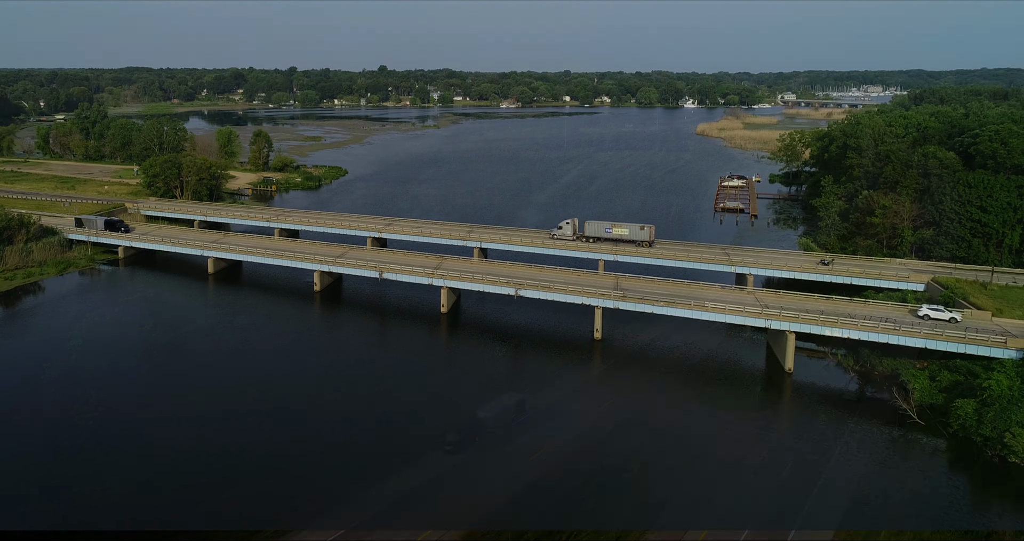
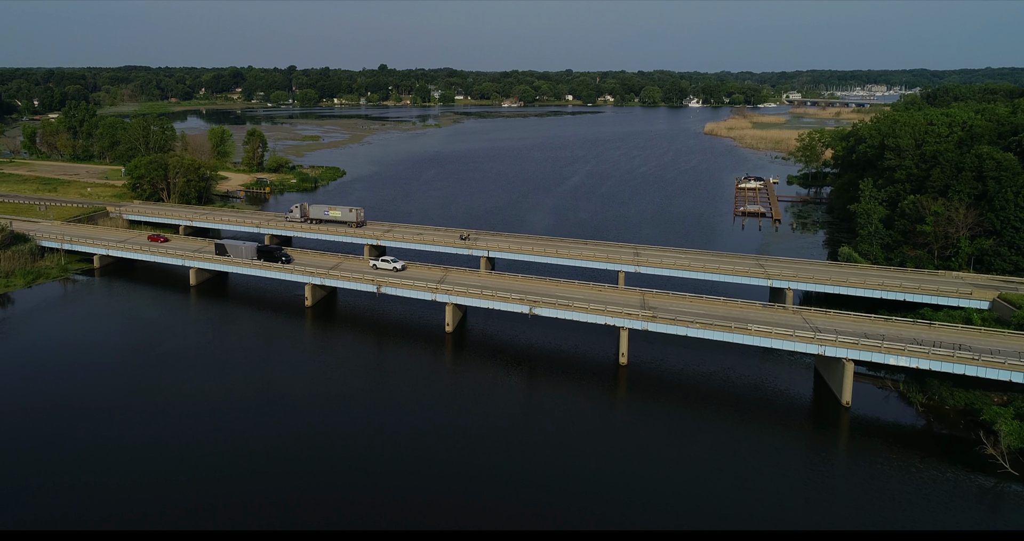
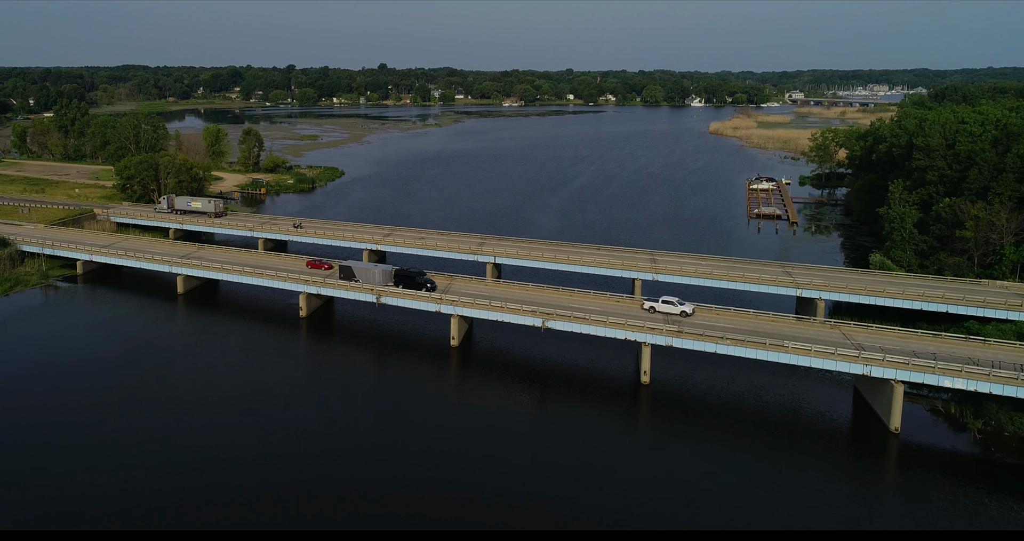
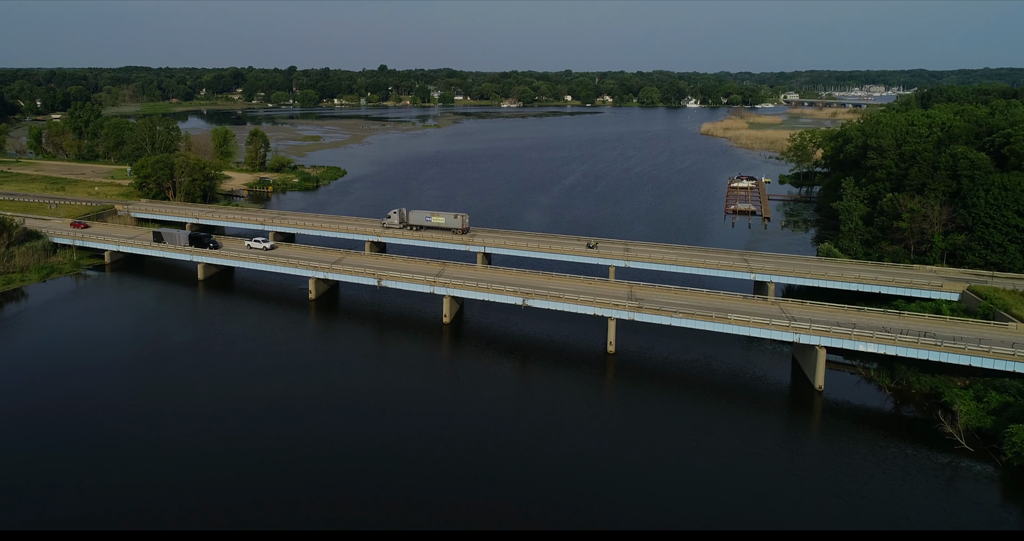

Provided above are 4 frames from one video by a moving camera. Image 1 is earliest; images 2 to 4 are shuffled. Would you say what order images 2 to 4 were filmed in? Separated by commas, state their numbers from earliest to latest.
4, 2, 3
